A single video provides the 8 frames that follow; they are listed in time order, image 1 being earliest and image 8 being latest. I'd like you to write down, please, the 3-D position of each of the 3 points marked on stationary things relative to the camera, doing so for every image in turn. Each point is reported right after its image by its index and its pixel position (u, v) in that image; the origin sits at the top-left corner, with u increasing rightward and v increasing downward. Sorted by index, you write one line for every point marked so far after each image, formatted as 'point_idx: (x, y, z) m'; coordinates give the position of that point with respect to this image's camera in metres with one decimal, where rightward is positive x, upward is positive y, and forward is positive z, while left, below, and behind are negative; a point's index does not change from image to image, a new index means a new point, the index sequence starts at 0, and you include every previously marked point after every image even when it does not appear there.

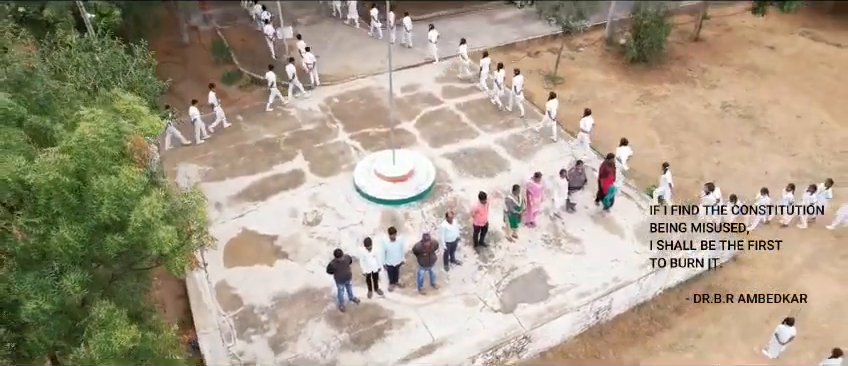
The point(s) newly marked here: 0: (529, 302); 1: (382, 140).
0: (+2.1, -2.4, +10.8) m
1: (-1.2, +1.2, +15.1) m
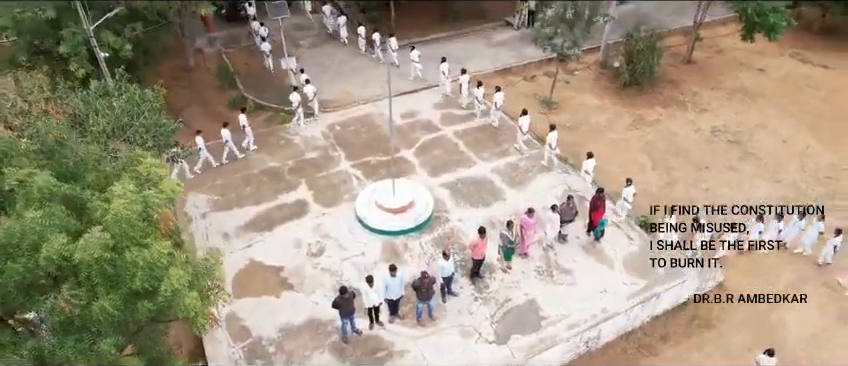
0: (+2.1, -3.2, +11.4) m
1: (-1.2, +0.4, +15.7) m
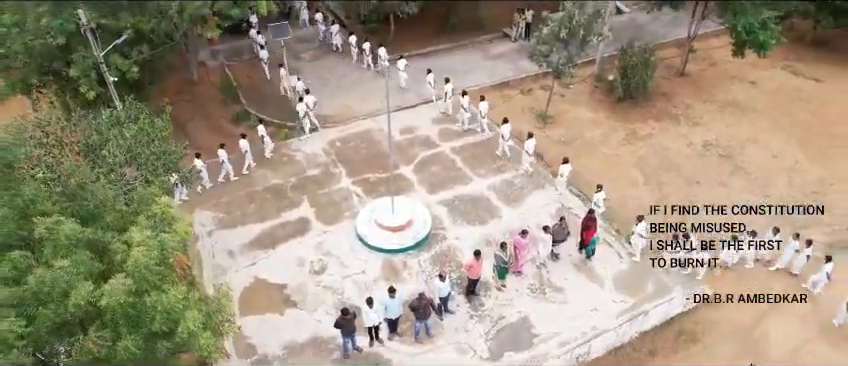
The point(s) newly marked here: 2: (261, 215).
0: (+2.0, -3.7, +12.0) m
1: (-1.3, -0.1, +16.2) m
2: (-4.6, -0.9, +15.2) m
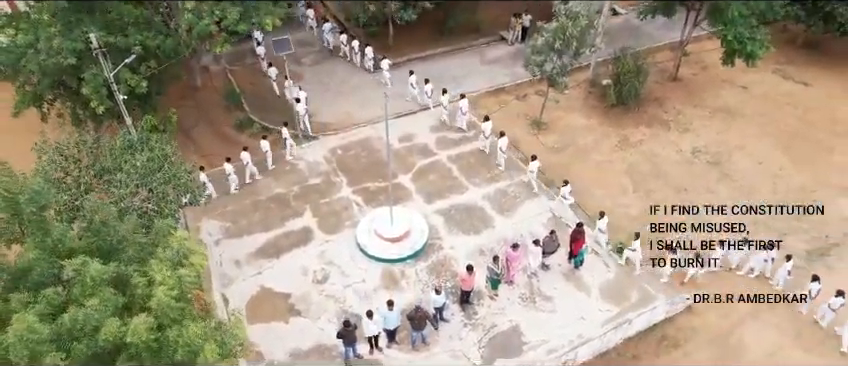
0: (+1.9, -4.1, +12.8) m
1: (-1.3, -0.4, +16.9) m
2: (-4.6, -1.2, +15.9) m
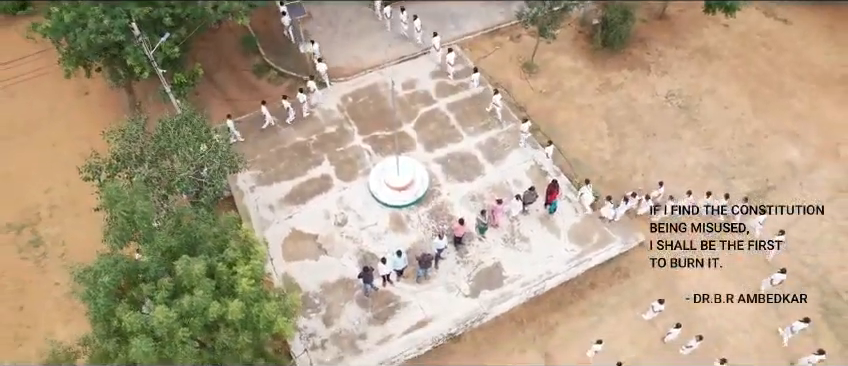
0: (+2.0, -3.2, +16.4) m
1: (-1.3, +1.4, +19.6) m
2: (-4.6, +0.4, +18.8) m
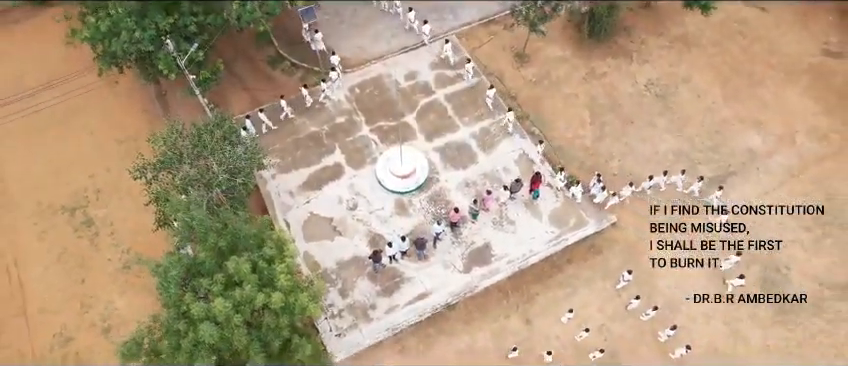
0: (+2.0, -2.9, +19.3) m
1: (-1.3, +2.0, +21.9) m
2: (-4.6, +0.9, +21.3) m
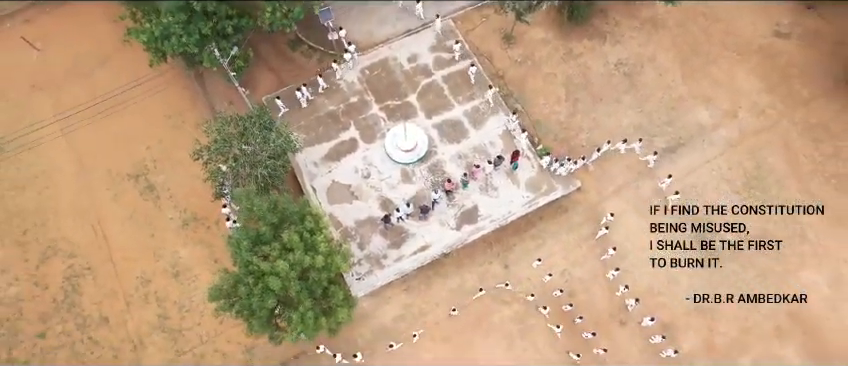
0: (+2.0, -1.8, +24.2) m
1: (-1.3, +3.5, +26.1) m
2: (-4.6, +2.2, +25.7) m
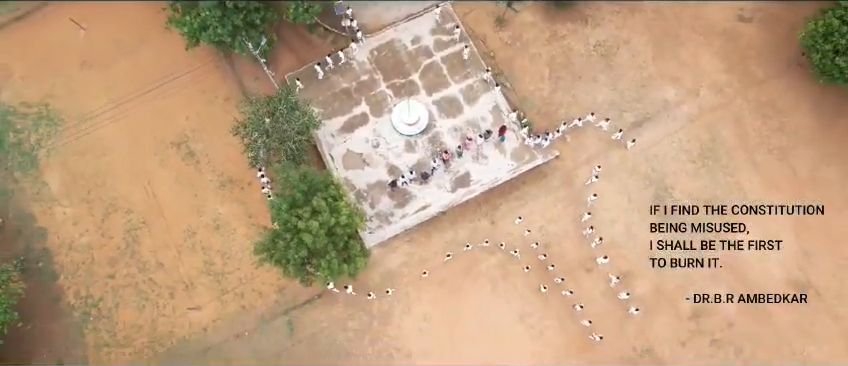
0: (+2.0, -0.2, +28.7) m
1: (-1.2, +5.2, +30.1) m
2: (-4.5, +4.0, +29.8) m
